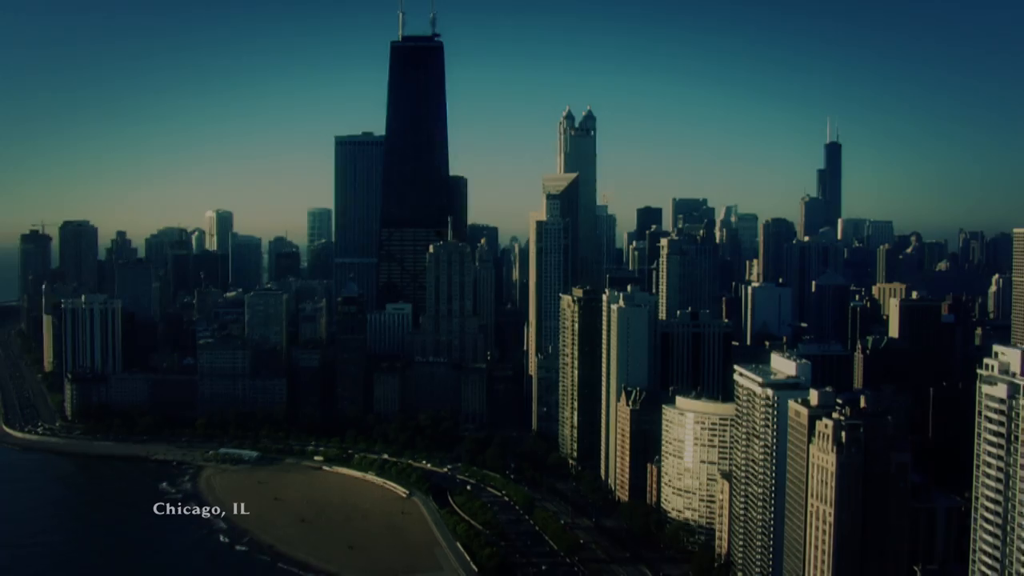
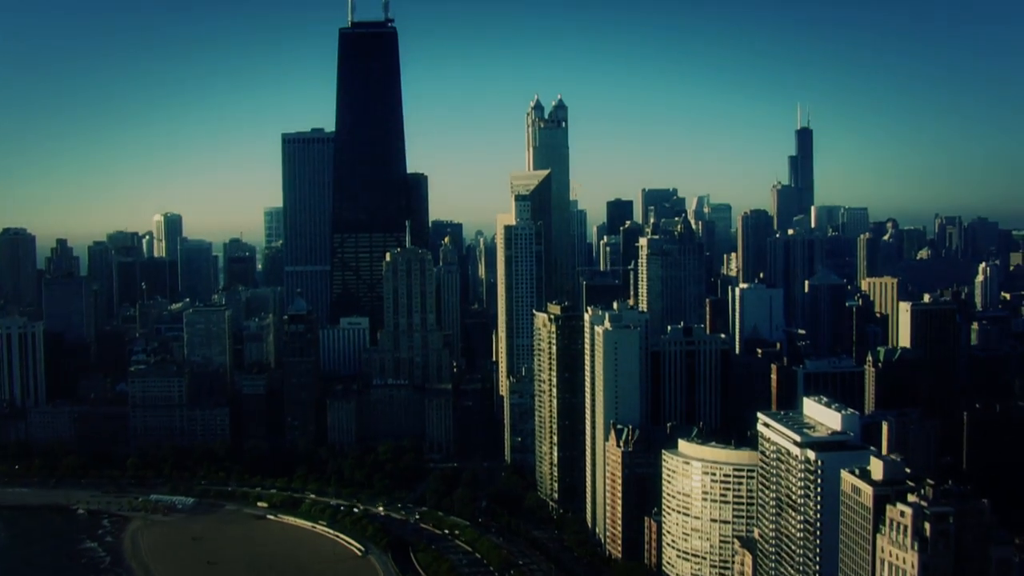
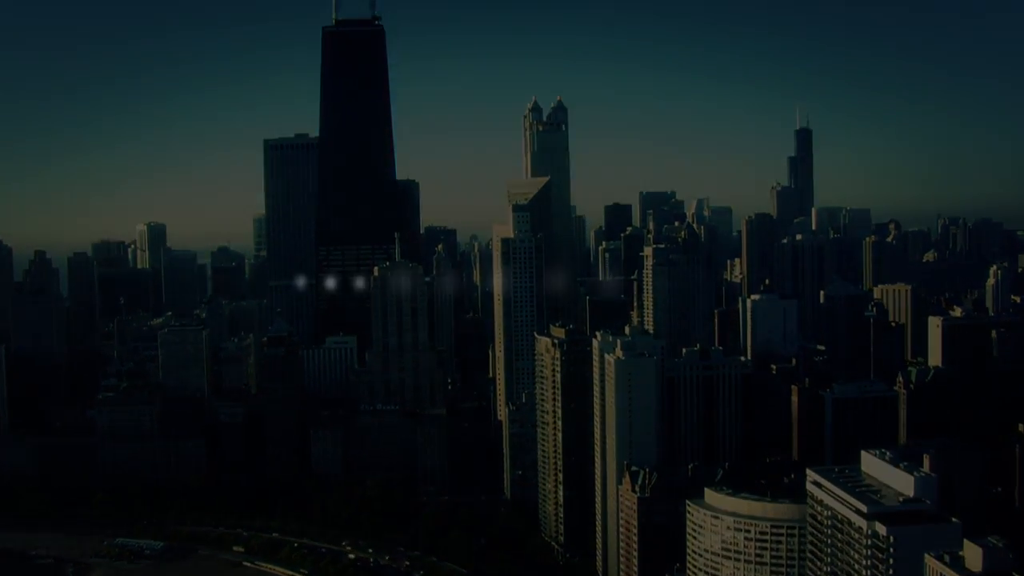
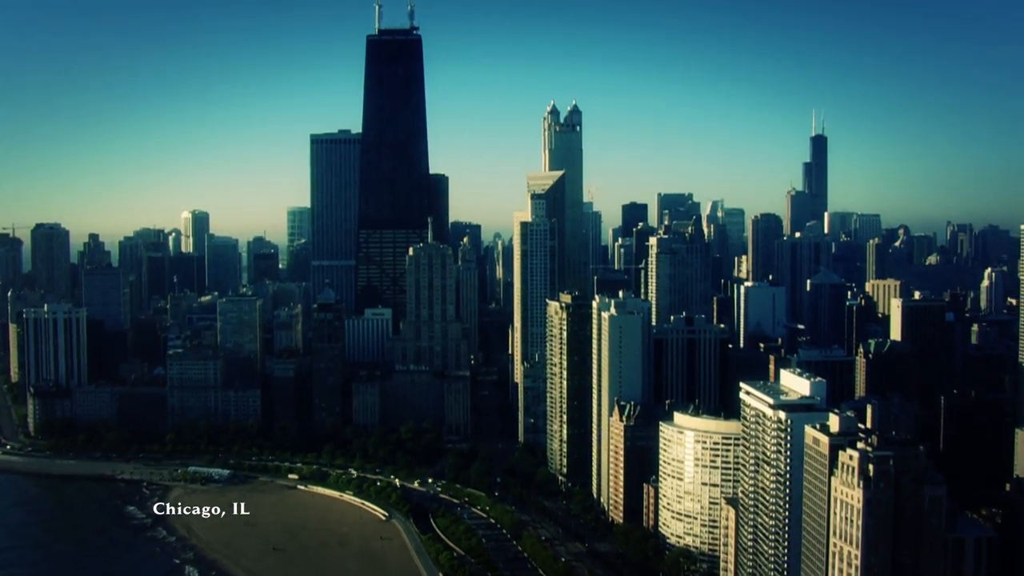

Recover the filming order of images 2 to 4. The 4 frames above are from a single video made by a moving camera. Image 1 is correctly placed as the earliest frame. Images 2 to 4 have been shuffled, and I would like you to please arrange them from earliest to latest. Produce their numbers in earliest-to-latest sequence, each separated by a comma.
4, 2, 3
